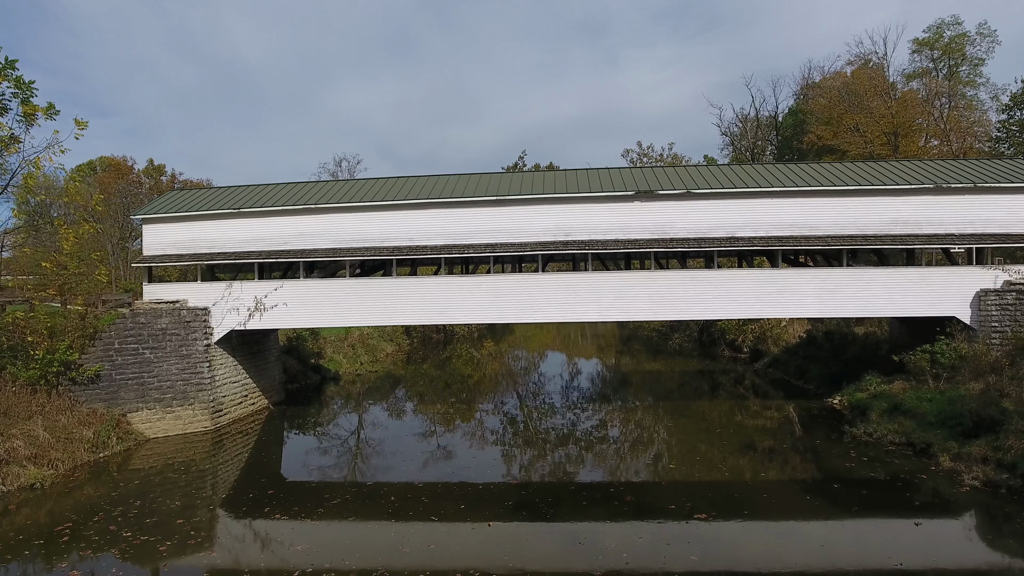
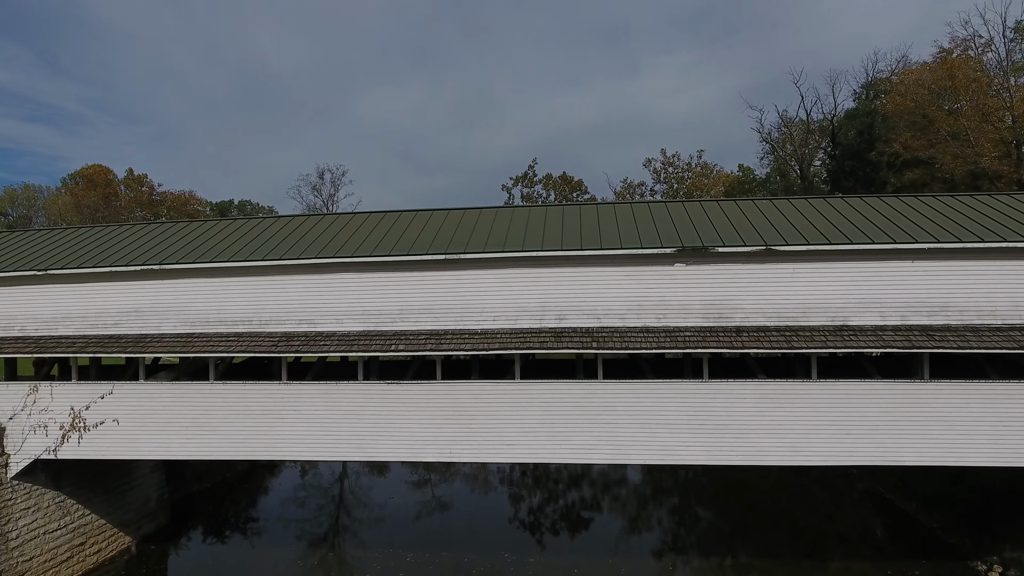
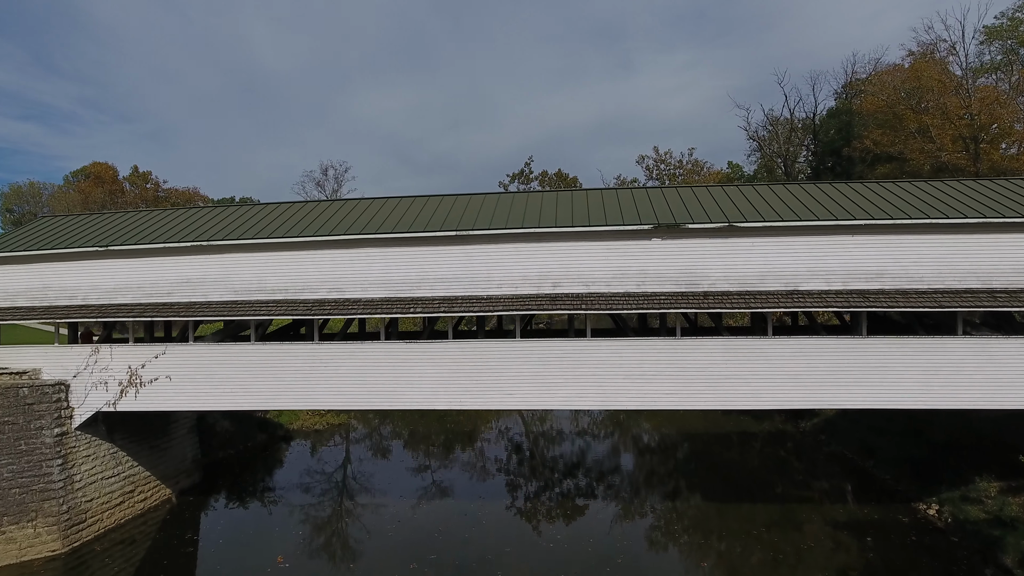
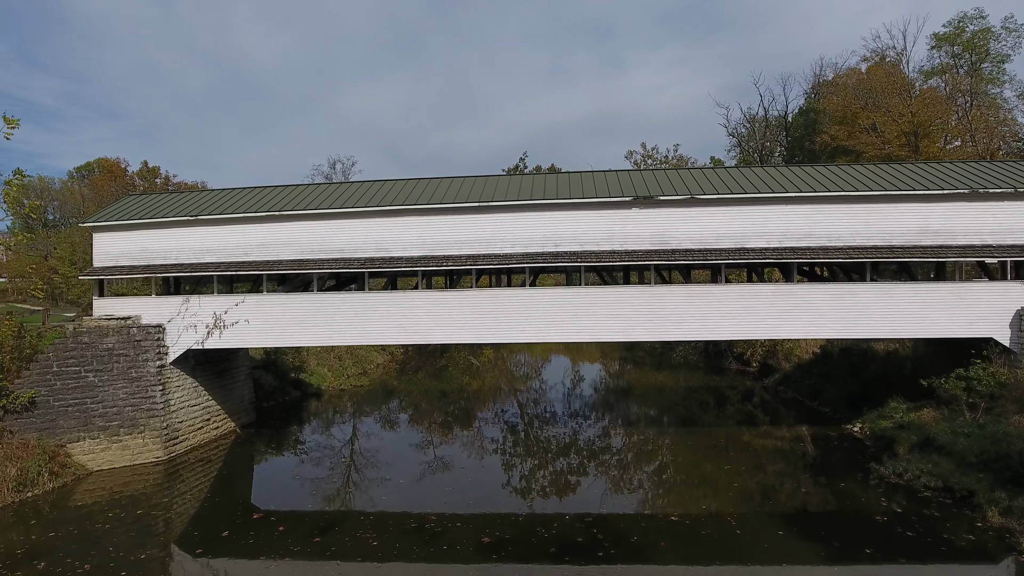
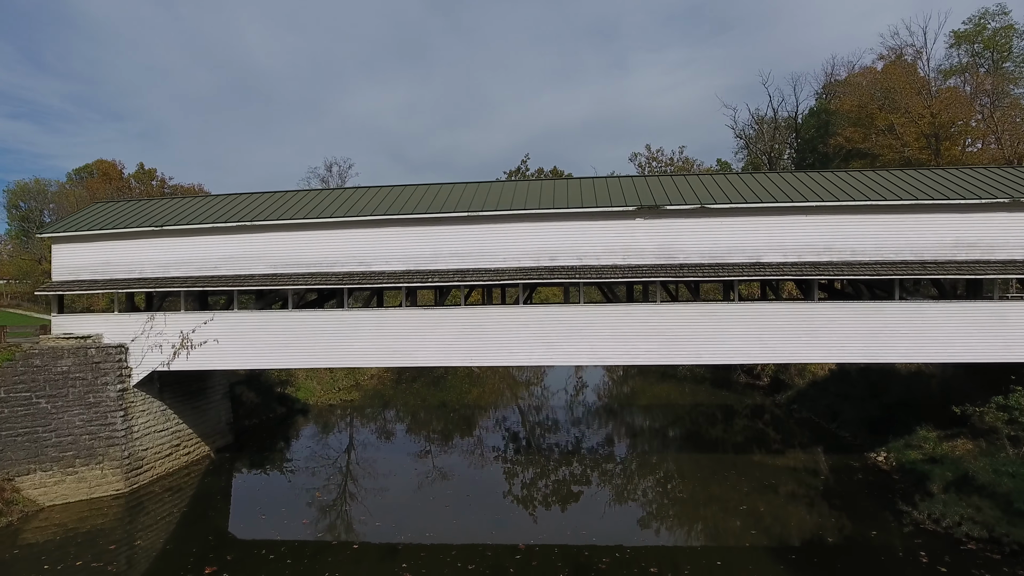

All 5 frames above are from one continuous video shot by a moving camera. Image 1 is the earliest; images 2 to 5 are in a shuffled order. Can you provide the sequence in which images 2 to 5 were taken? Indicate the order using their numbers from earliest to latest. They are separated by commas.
4, 5, 3, 2
